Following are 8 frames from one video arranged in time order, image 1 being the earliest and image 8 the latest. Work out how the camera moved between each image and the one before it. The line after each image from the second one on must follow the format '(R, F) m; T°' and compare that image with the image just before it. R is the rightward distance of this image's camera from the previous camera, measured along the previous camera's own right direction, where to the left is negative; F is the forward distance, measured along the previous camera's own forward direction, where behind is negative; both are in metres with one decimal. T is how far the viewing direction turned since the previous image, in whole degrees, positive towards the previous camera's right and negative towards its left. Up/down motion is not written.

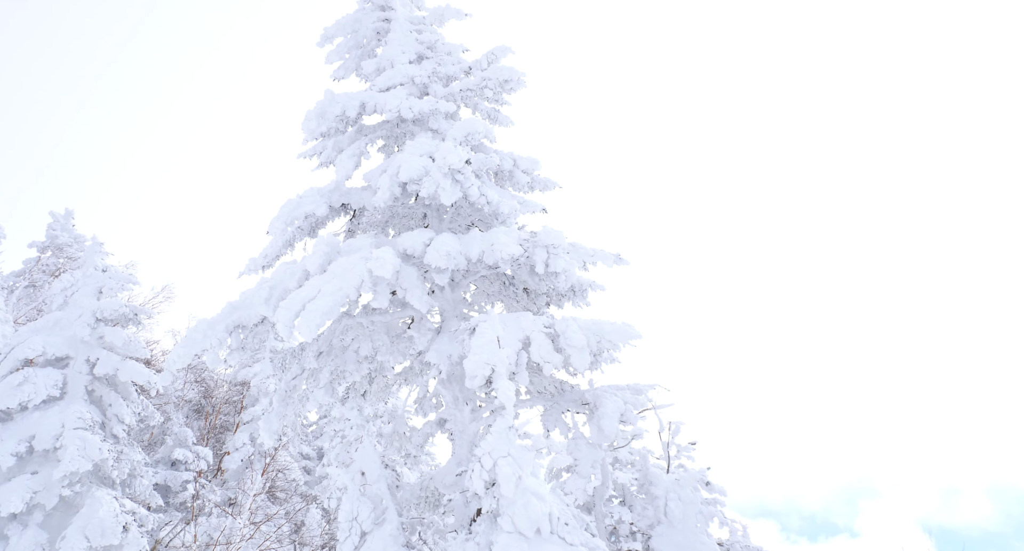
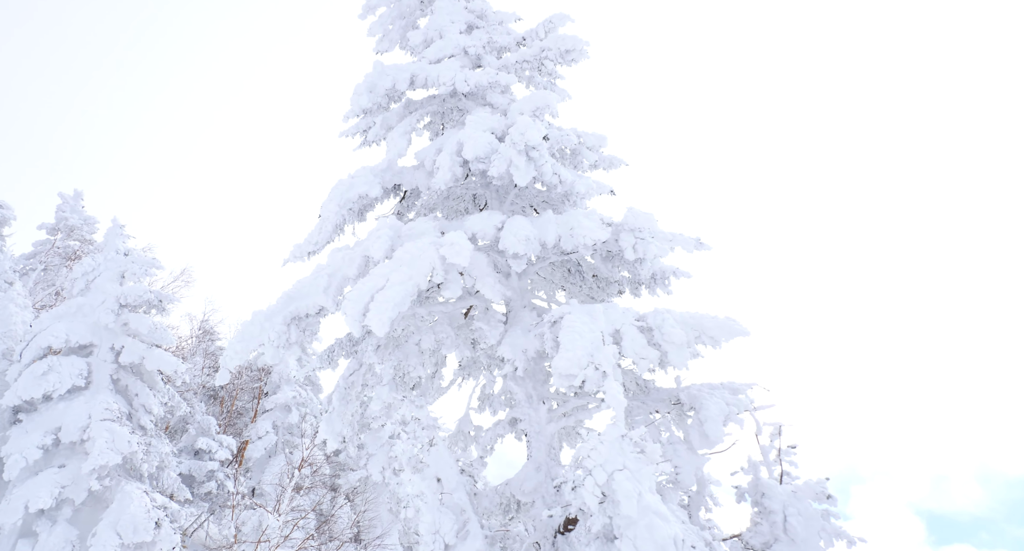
(-1.3, +1.1) m; 0°
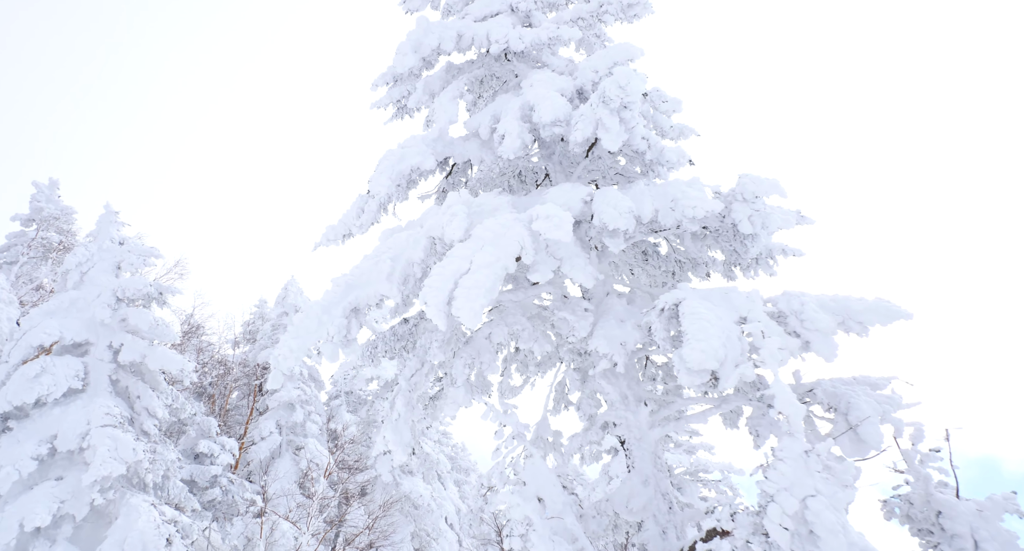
(-1.6, +1.7) m; +2°
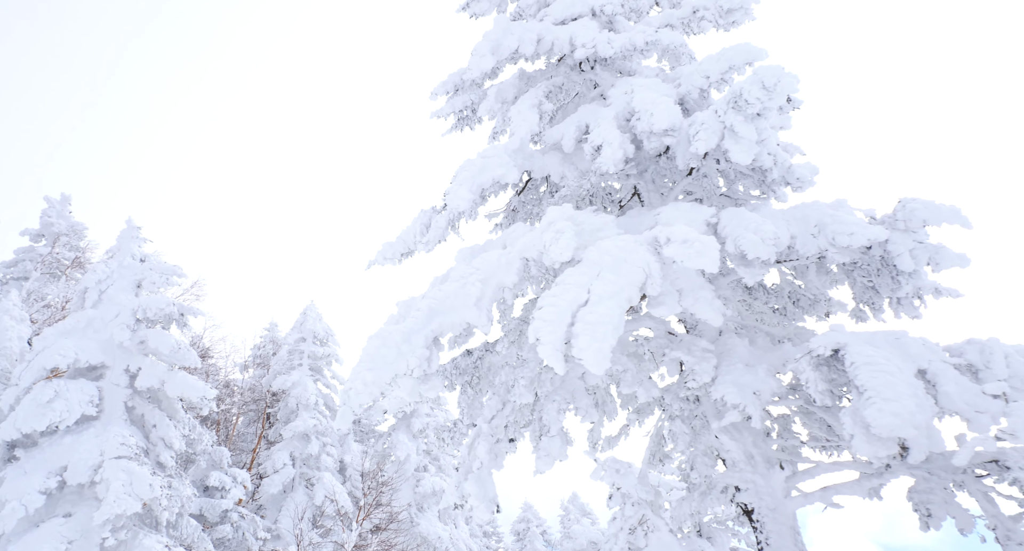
(-1.3, +1.4) m; 0°
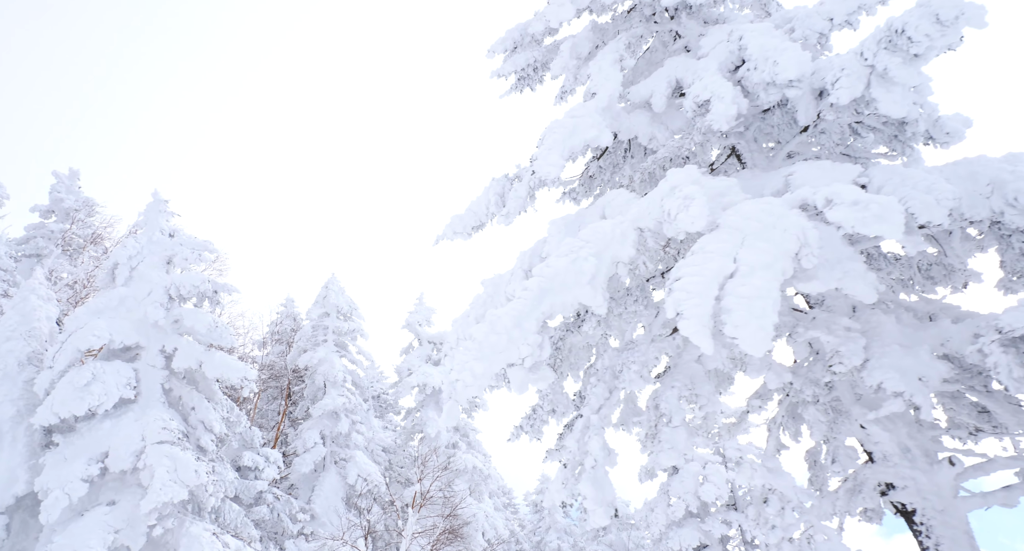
(-1.2, +1.0) m; 0°
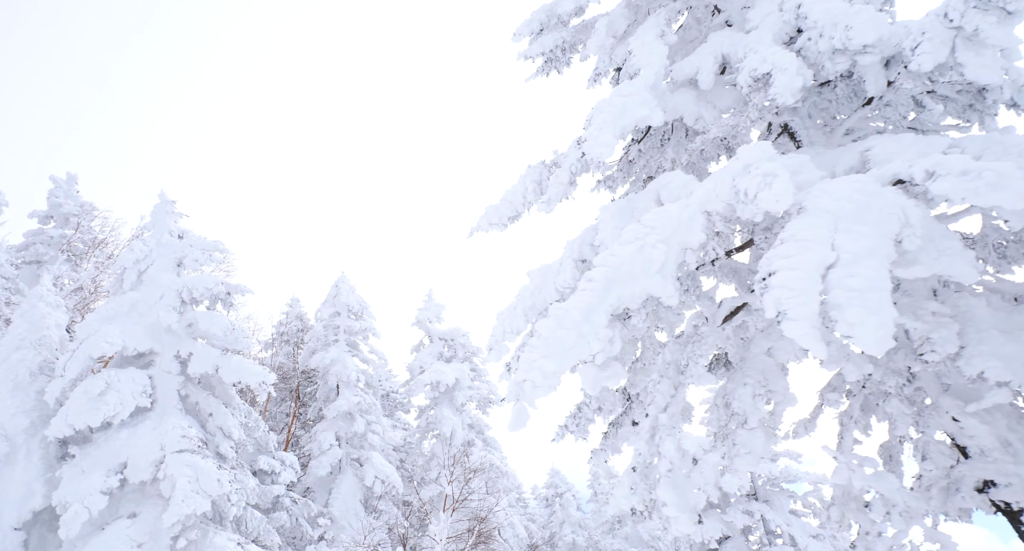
(-0.6, +0.6) m; 0°
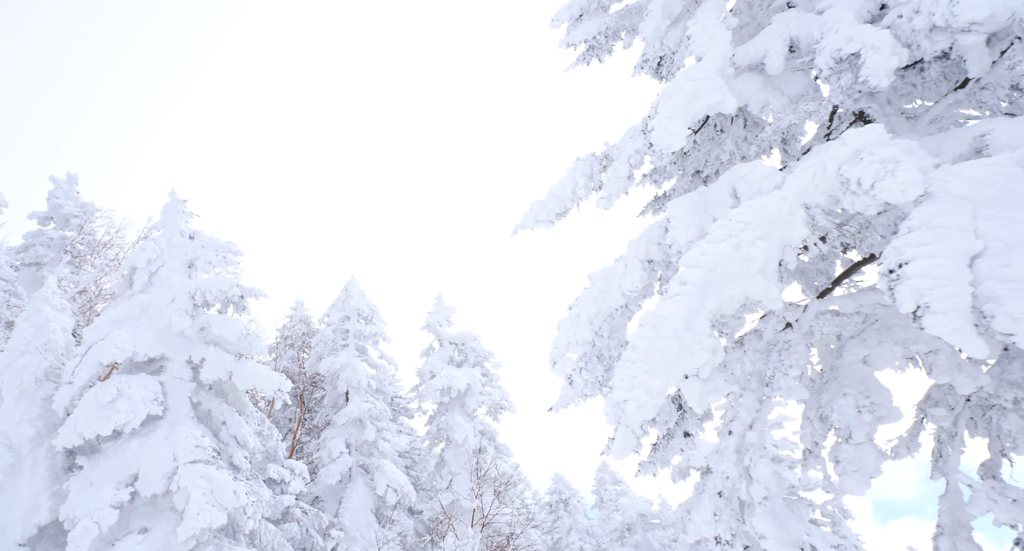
(-0.7, +0.7) m; 0°
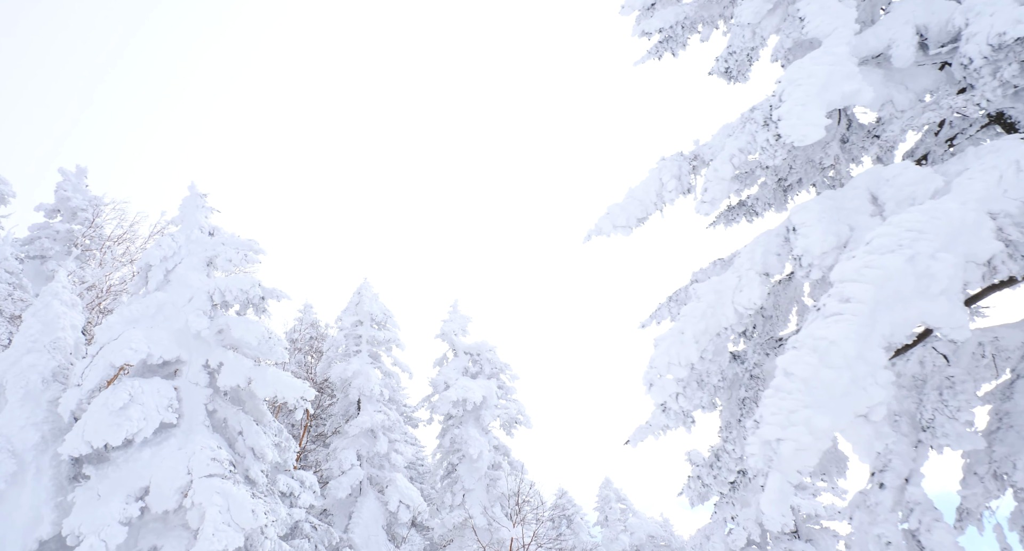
(-0.9, +1.1) m; 0°
